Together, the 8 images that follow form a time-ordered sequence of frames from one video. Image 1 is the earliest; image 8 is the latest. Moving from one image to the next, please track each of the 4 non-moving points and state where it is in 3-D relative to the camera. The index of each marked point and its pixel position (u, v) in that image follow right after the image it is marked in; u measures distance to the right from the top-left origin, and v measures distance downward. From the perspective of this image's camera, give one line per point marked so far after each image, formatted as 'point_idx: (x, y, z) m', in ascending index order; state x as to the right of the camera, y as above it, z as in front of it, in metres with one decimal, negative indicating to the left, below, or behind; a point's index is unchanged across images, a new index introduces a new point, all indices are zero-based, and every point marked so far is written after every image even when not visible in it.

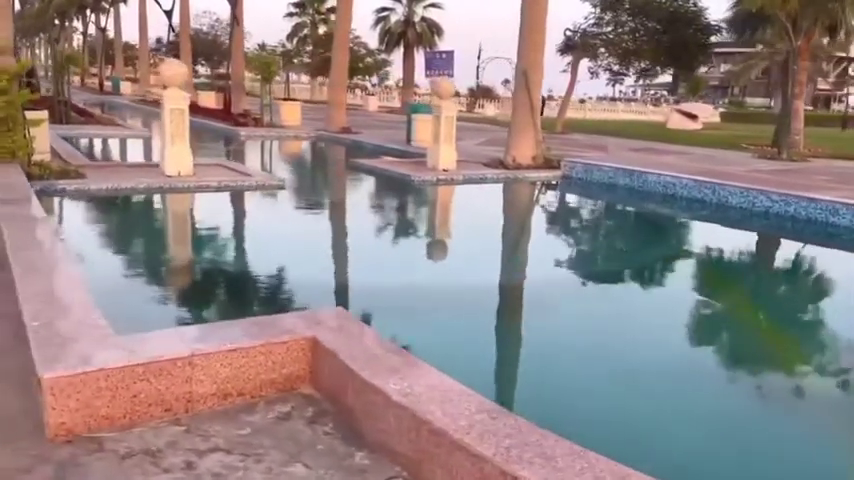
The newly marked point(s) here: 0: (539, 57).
0: (+2.5, +4.1, +14.8) m
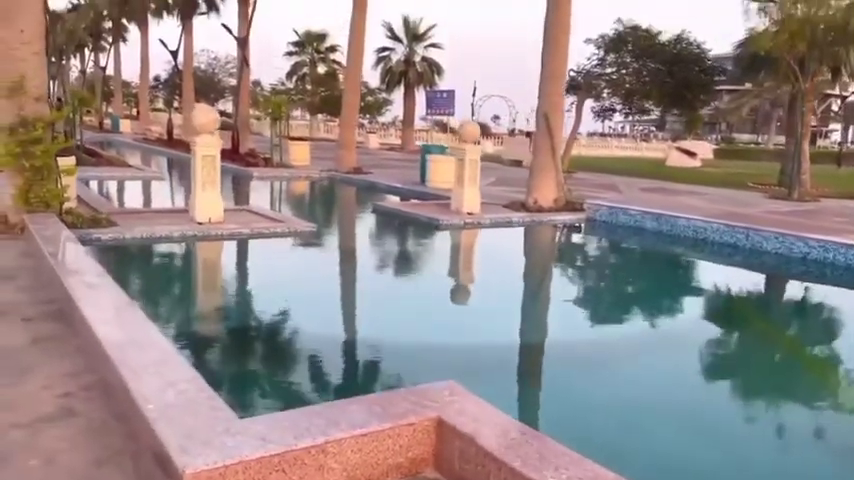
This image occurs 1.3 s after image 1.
0: (+3.0, +3.1, +14.9) m
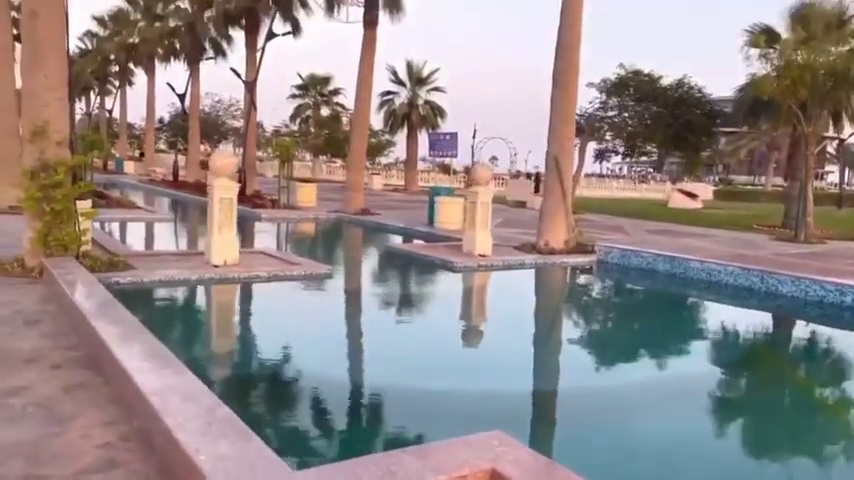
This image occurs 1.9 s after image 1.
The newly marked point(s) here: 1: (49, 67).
0: (+3.2, +2.2, +15.1) m
1: (-5.4, +2.5, +9.6) m
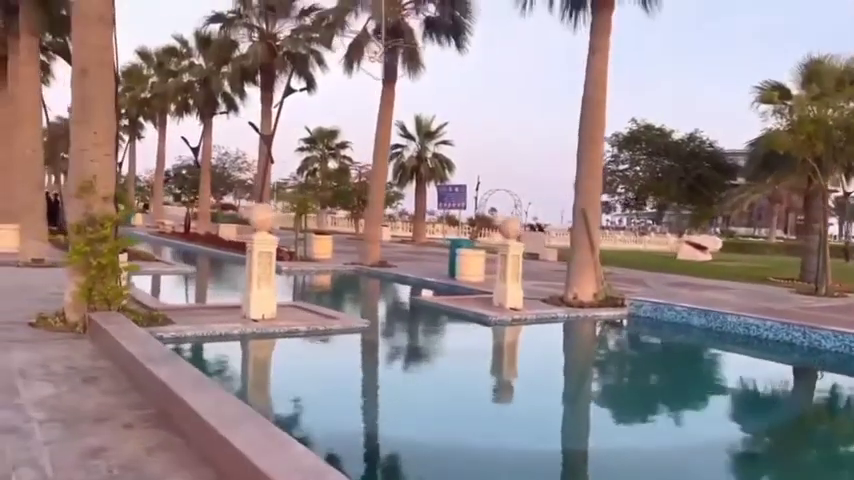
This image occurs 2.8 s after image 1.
0: (+3.9, +1.0, +15.2) m
1: (-4.8, +1.7, +9.7) m
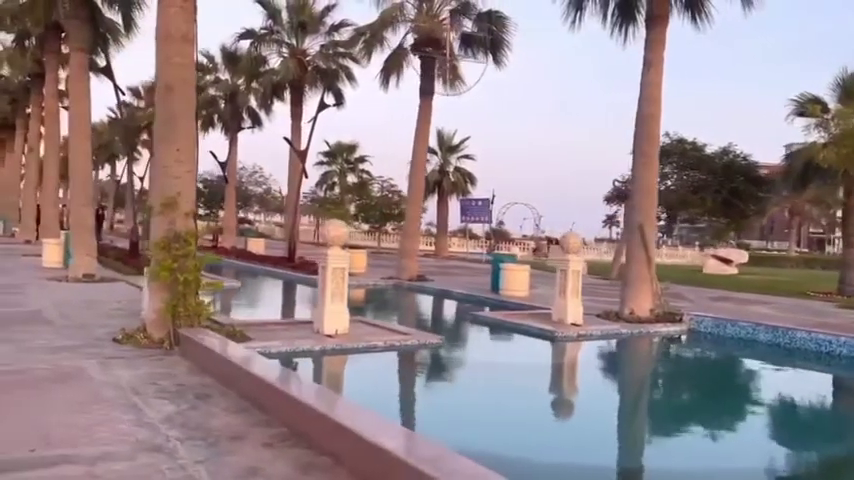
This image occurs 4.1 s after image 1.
0: (+5.1, +0.6, +15.1) m
1: (-3.6, +1.5, +9.8) m
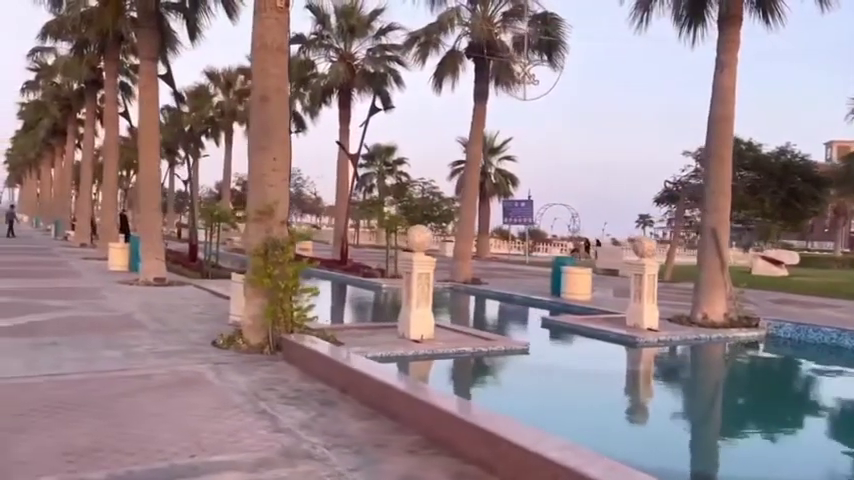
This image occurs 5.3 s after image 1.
0: (+6.7, +0.6, +15.0) m
1: (-2.2, +1.4, +10.0) m
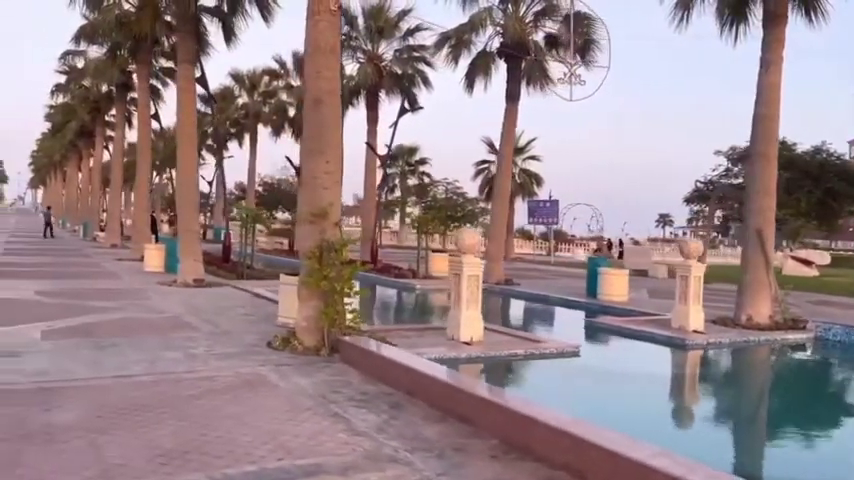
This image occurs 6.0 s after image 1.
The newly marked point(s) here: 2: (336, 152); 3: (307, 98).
0: (+7.6, +0.5, +14.8) m
1: (-1.5, +1.3, +10.0) m
2: (-1.4, +1.3, +10.1) m
3: (-1.8, +2.1, +10.1) m
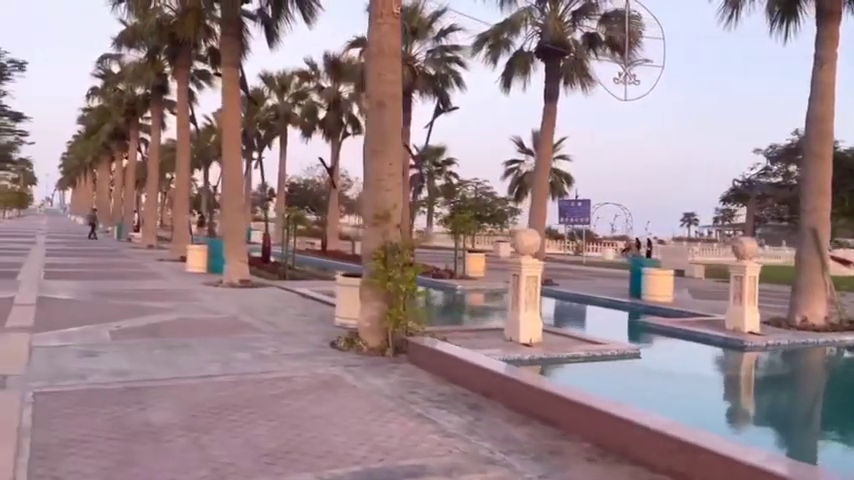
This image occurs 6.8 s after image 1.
0: (+8.7, +0.5, +14.5) m
1: (-0.5, +1.3, +10.1) m
2: (-0.4, +1.3, +10.2) m
3: (-0.9, +2.1, +10.2) m
